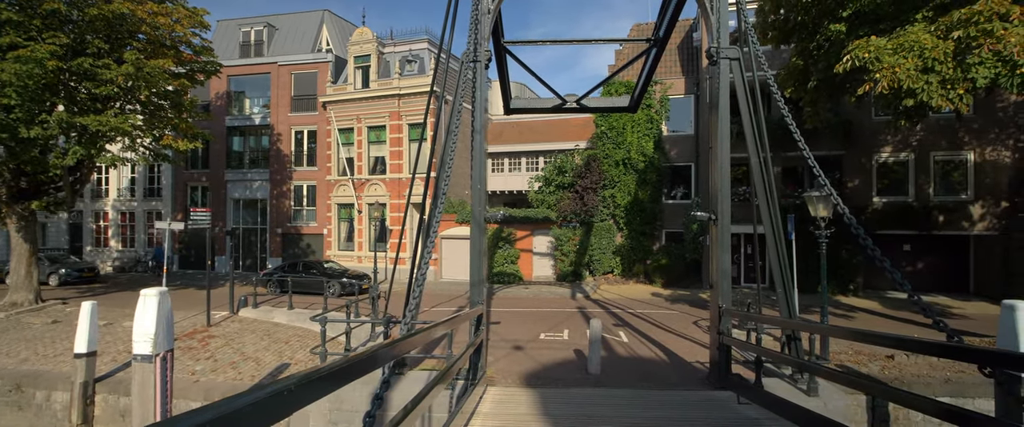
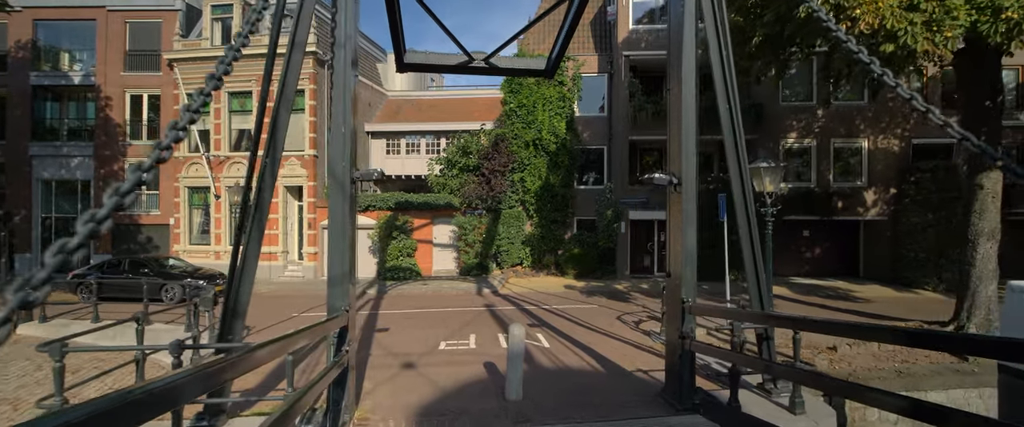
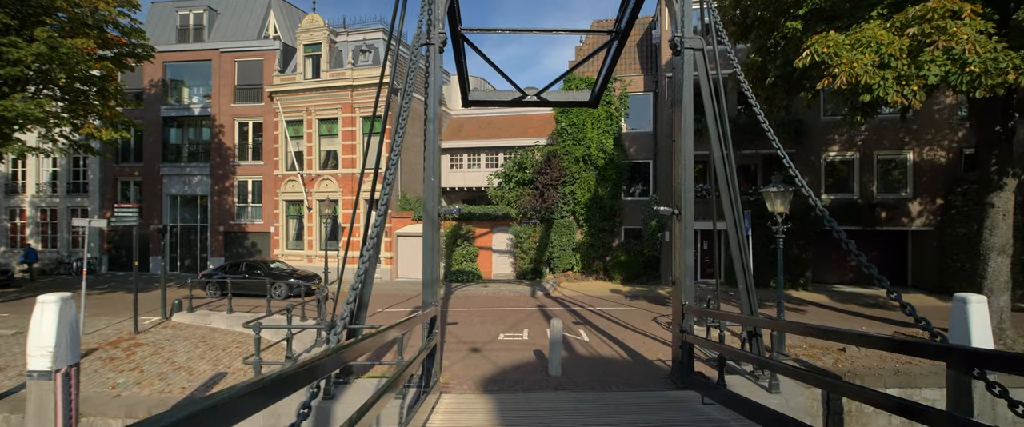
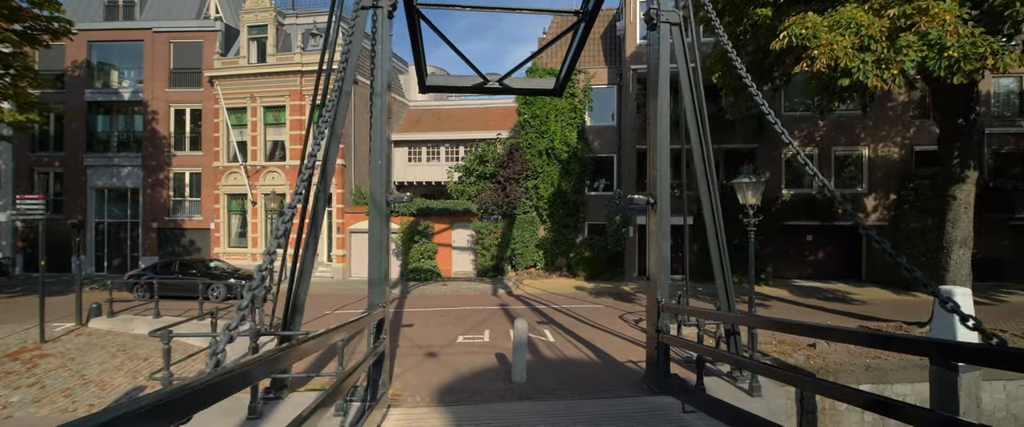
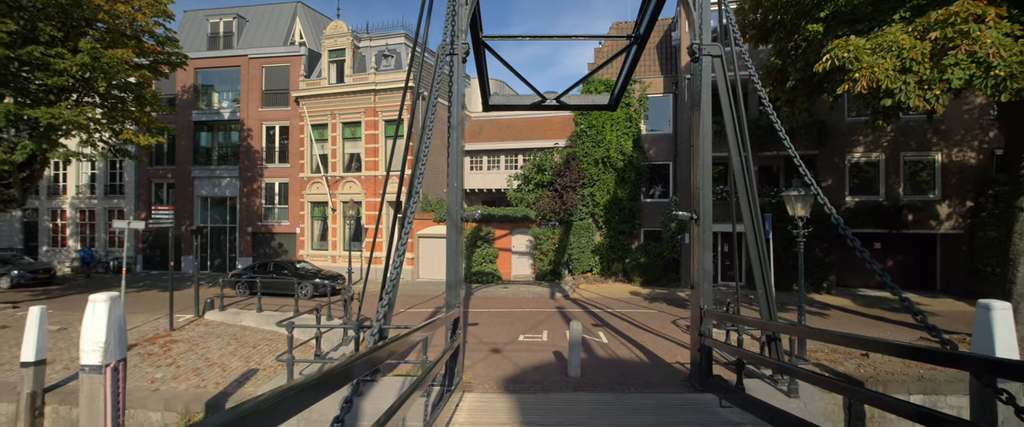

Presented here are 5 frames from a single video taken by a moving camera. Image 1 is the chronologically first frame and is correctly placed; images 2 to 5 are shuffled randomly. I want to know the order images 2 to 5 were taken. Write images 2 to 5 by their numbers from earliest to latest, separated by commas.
5, 3, 4, 2
